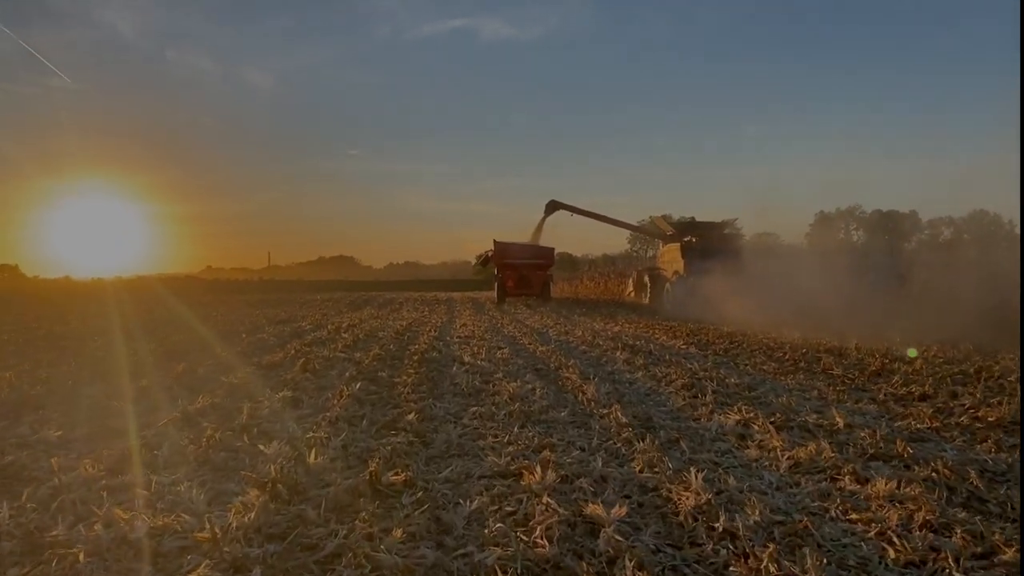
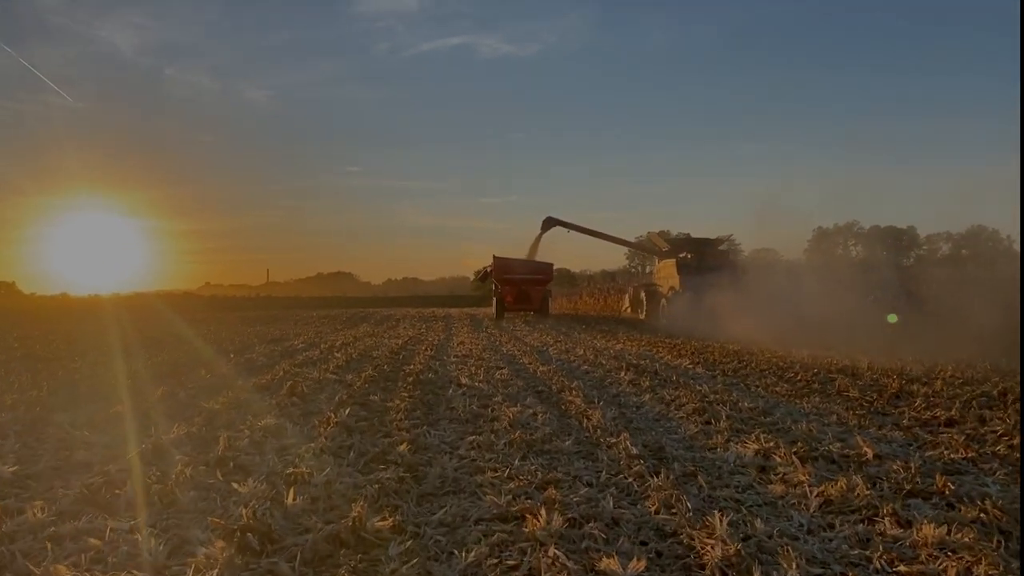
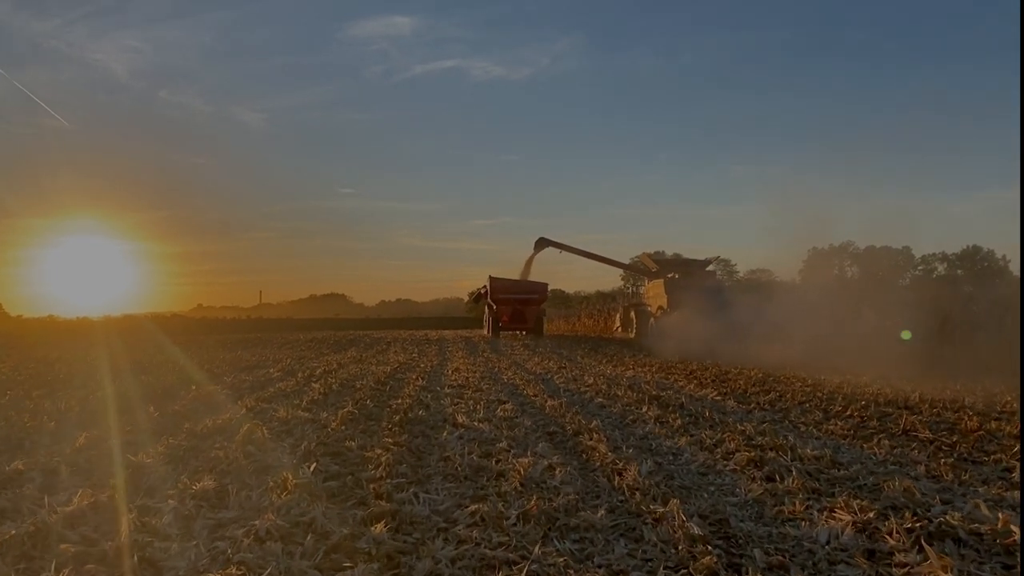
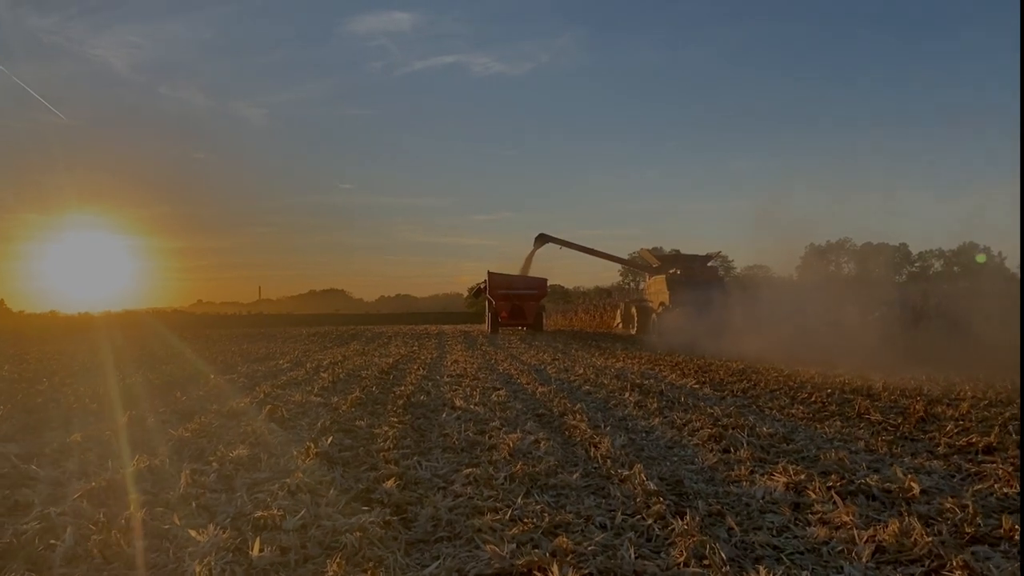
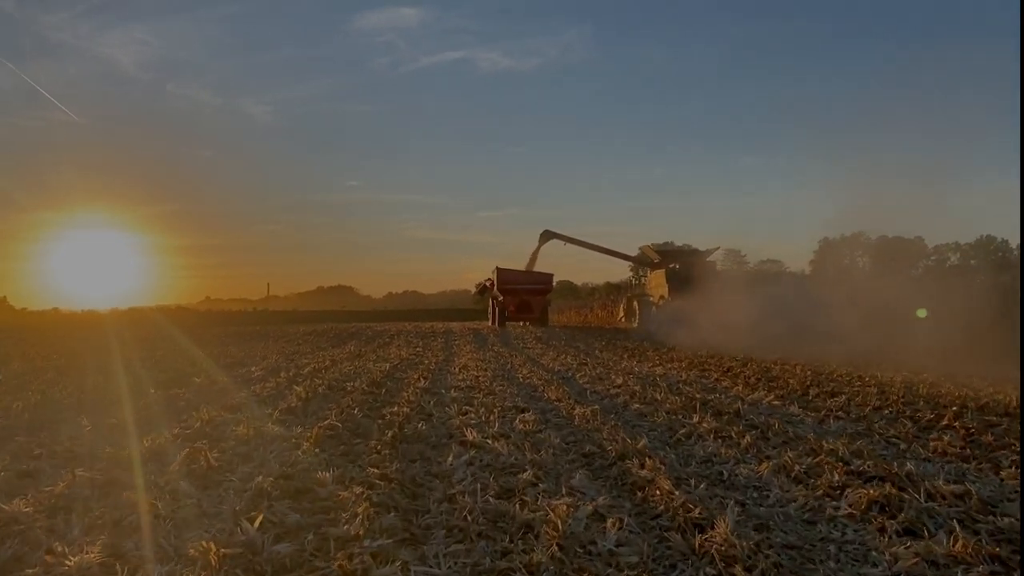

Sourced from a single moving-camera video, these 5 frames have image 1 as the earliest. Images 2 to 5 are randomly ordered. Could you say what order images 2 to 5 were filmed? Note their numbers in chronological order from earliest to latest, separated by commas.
2, 4, 3, 5
